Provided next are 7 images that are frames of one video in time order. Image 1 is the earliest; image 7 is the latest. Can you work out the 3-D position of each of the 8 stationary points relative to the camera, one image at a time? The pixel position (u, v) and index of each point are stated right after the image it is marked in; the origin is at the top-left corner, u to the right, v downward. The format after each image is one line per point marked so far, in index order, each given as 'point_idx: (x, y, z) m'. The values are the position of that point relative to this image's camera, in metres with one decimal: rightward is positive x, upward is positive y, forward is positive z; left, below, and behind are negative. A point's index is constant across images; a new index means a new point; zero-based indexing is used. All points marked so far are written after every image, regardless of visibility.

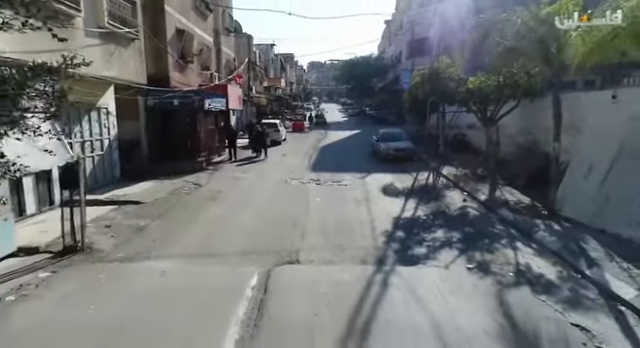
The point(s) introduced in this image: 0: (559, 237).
0: (+4.3, -1.1, +7.7) m
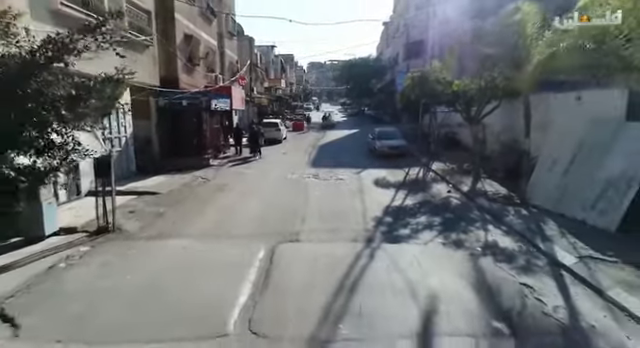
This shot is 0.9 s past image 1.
0: (+4.3, -1.0, +8.9) m
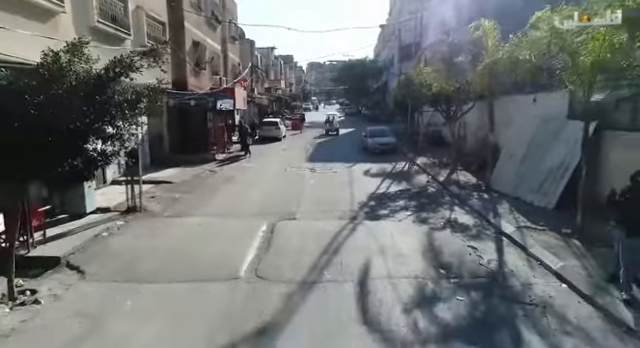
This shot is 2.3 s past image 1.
0: (+4.1, -0.7, +10.7) m
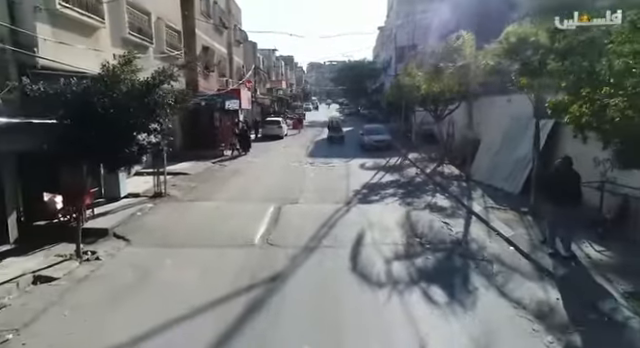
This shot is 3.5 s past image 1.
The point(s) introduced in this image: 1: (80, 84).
0: (+4.1, -0.4, +12.3) m
1: (-4.1, +1.5, +7.2) m
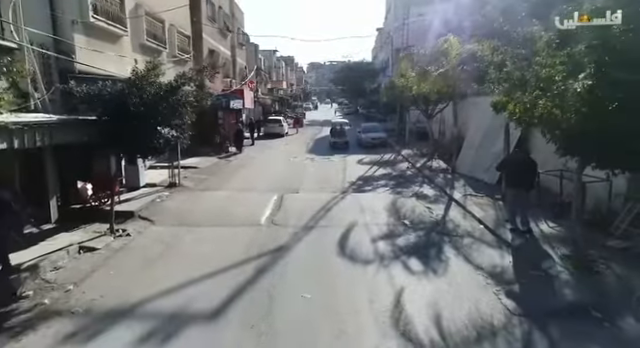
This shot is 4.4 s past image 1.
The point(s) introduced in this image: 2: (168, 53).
0: (+4.0, -0.2, +13.6) m
1: (-4.1, +1.8, +8.6) m
2: (-5.6, +4.5, +15.6) m
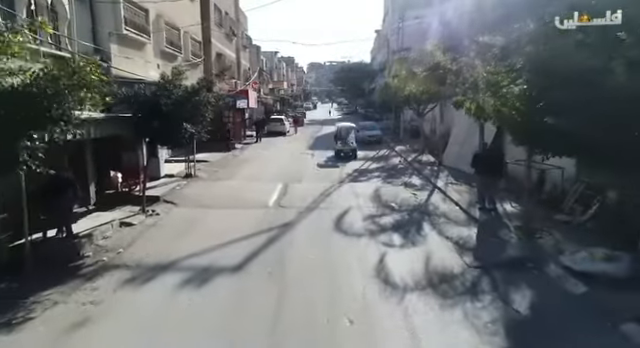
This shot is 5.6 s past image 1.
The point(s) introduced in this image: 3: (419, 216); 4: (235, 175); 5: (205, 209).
0: (+4.0, +0.1, +15.3) m
1: (-4.1, +2.1, +10.2) m
2: (-5.6, +4.7, +17.2) m
3: (+2.4, -1.0, +10.3) m
4: (-3.2, -0.1, +16.0) m
5: (-3.0, -0.9, +11.2) m
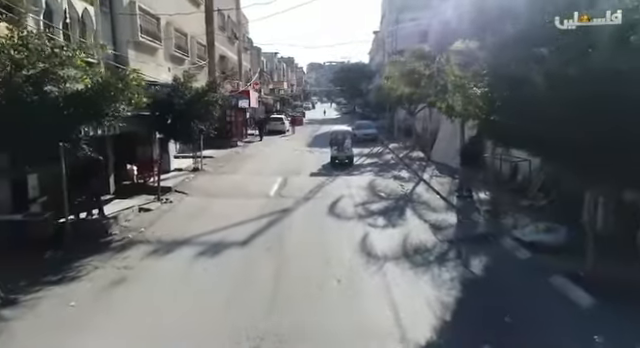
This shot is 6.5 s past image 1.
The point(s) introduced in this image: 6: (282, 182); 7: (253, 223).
0: (+3.9, +0.3, +16.5) m
1: (-4.3, +2.3, +11.5) m
2: (-5.7, +5.0, +18.5) m
3: (+2.3, -0.8, +11.5) m
4: (-3.3, +0.2, +17.2) m
5: (-3.2, -0.7, +12.5) m
6: (-1.4, -0.3, +14.8) m
7: (-1.6, -1.2, +10.2) m
